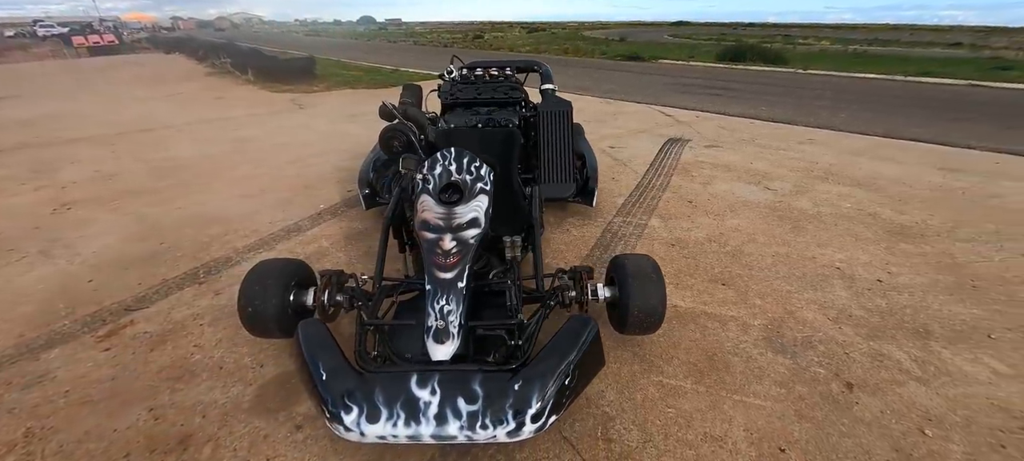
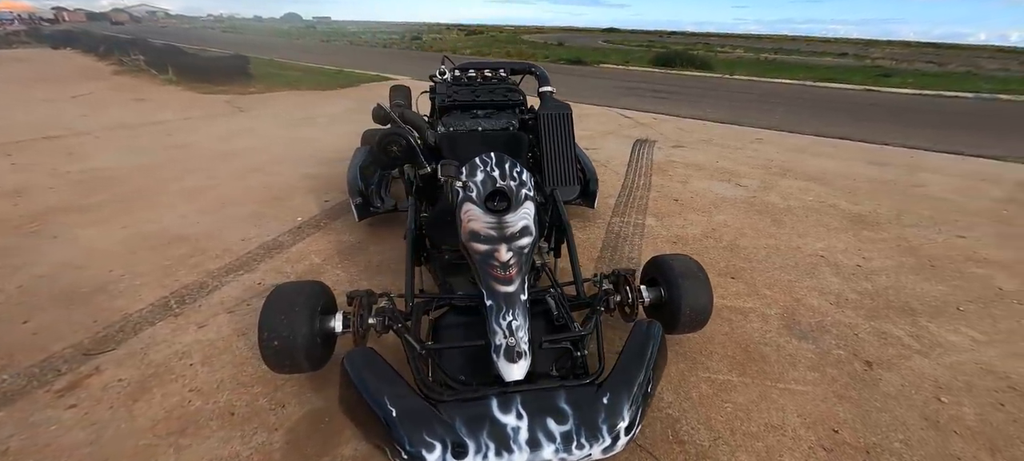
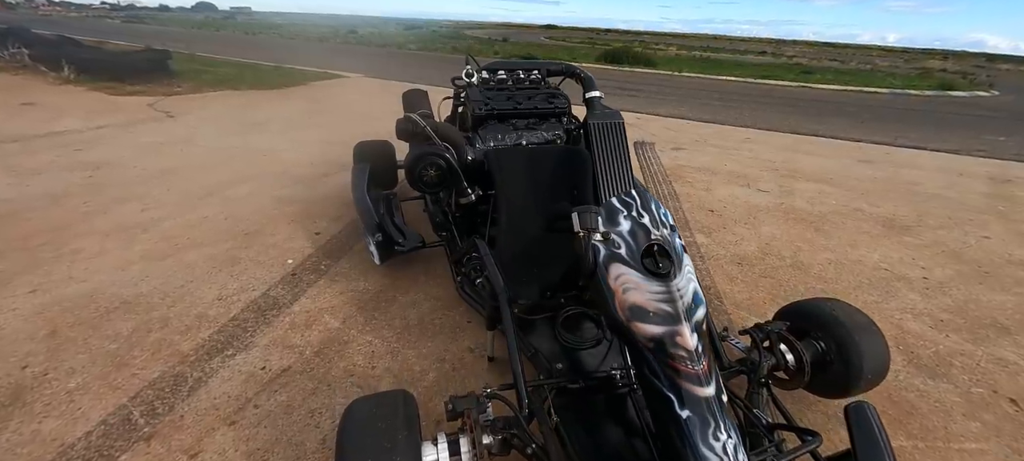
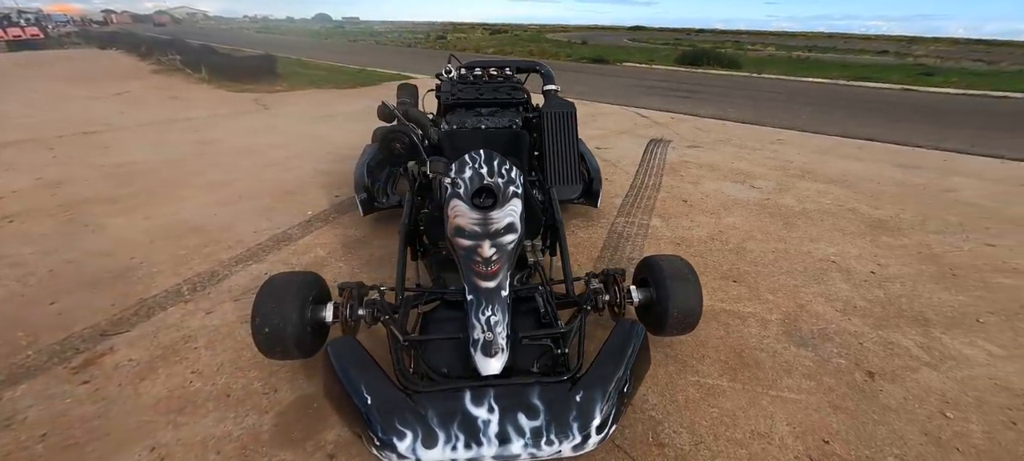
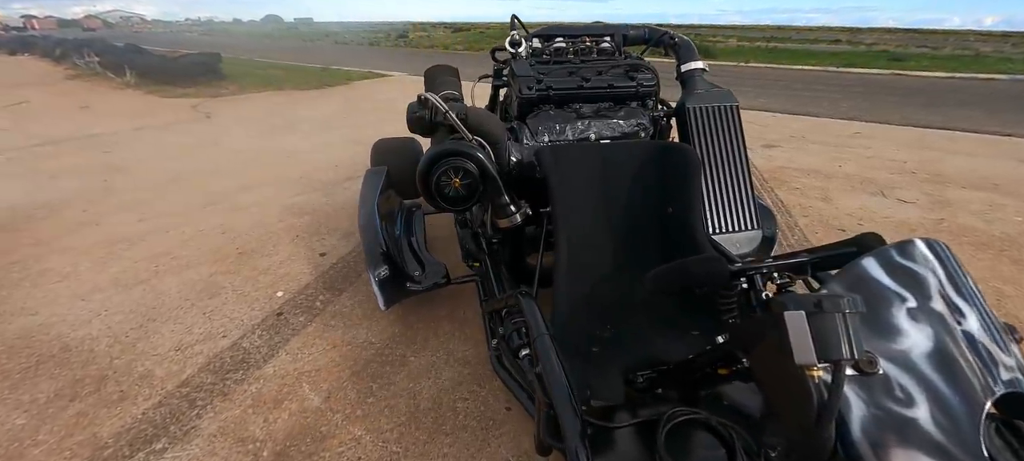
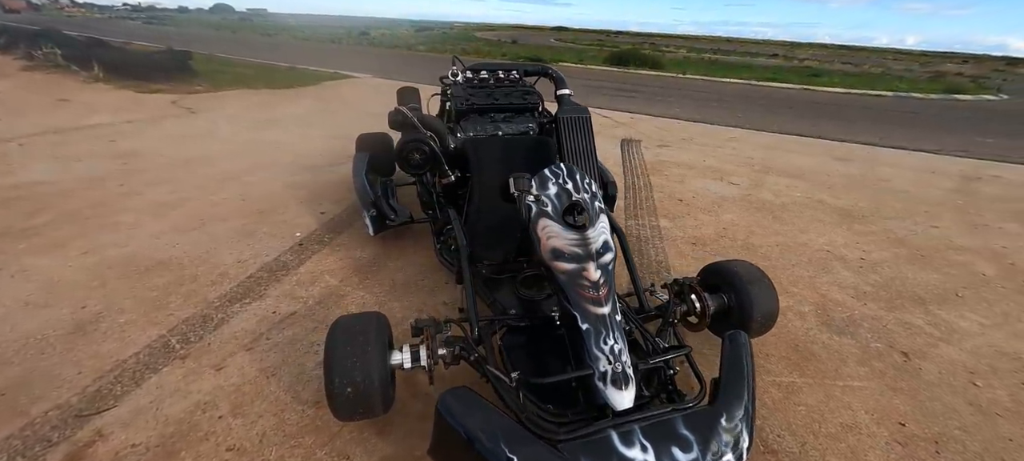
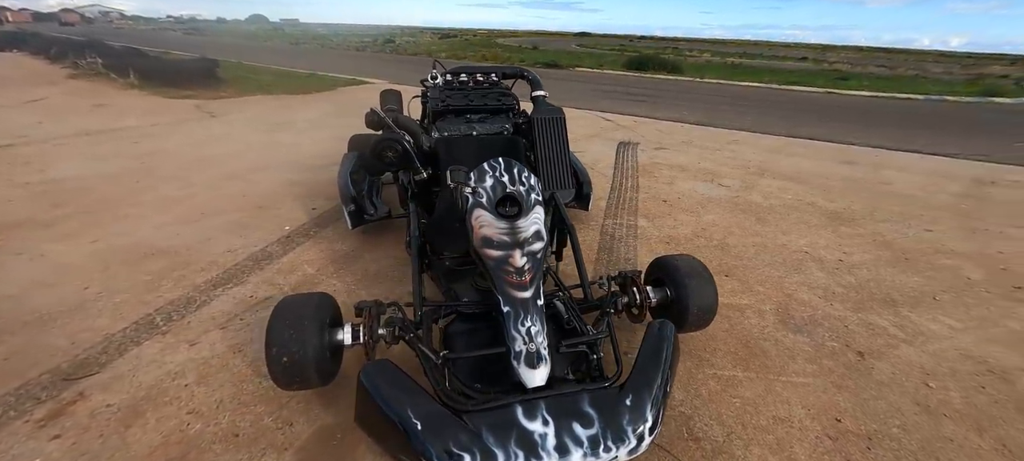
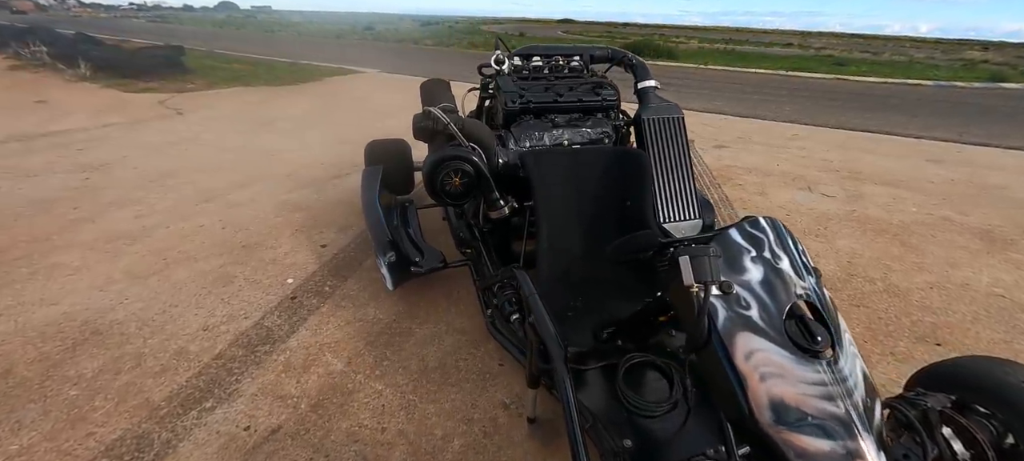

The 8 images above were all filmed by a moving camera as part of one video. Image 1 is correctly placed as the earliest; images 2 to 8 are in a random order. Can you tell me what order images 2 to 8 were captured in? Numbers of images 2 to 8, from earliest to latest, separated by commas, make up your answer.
4, 2, 7, 6, 3, 8, 5
